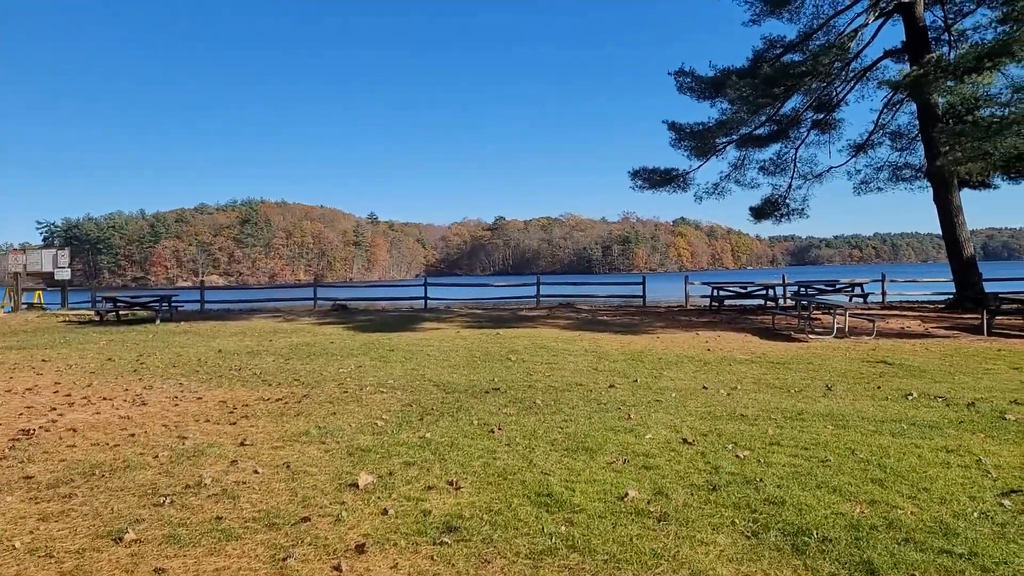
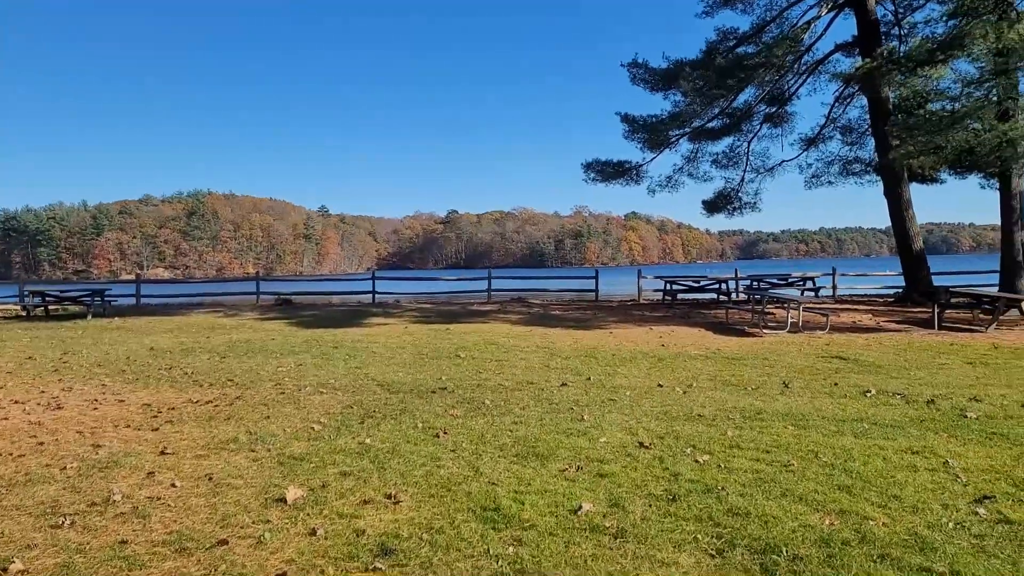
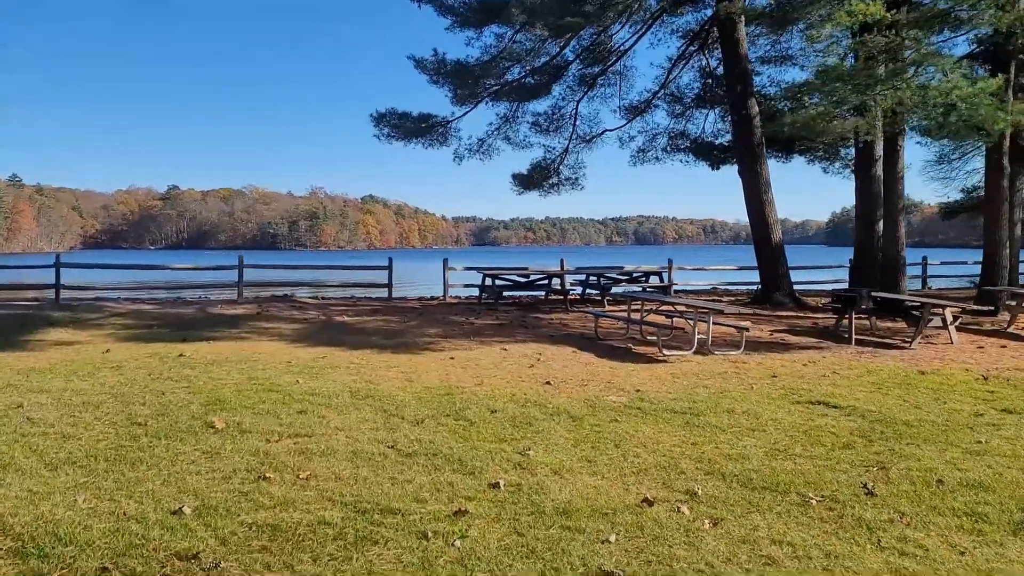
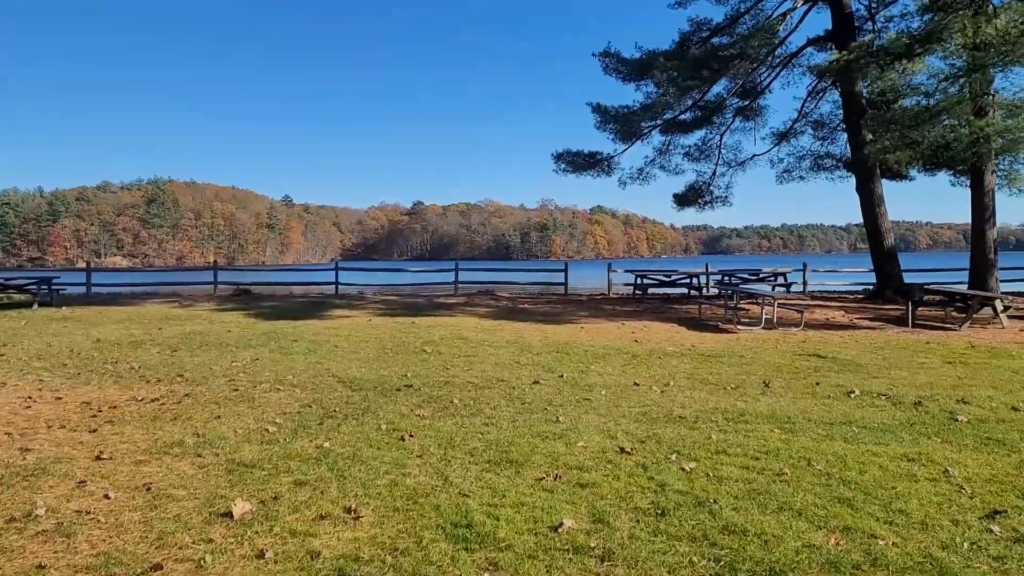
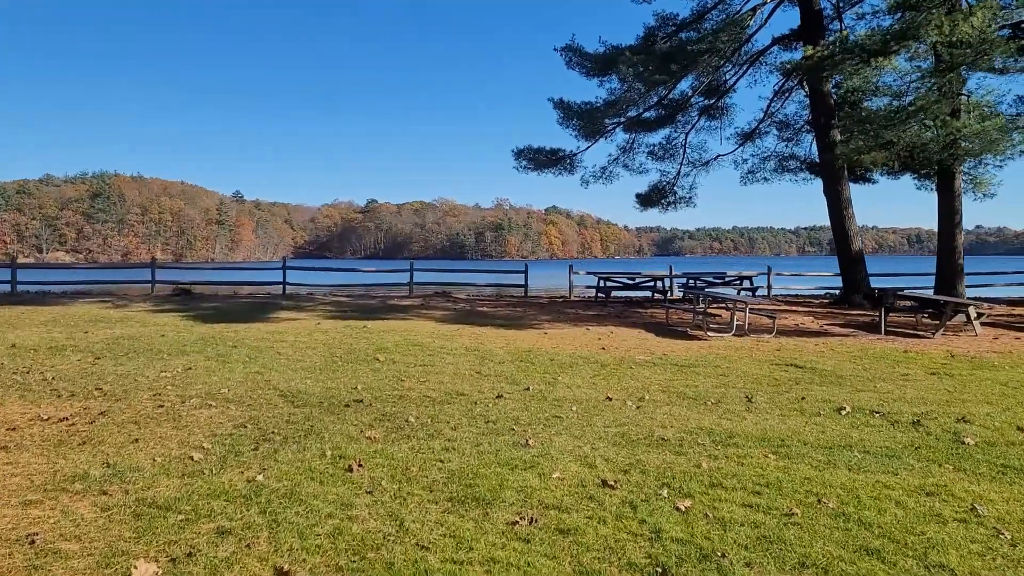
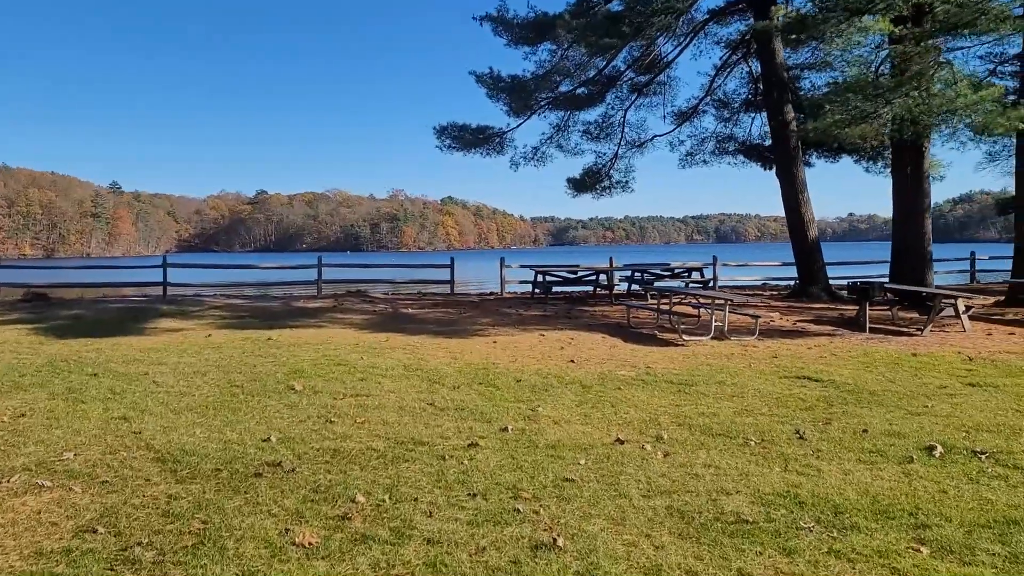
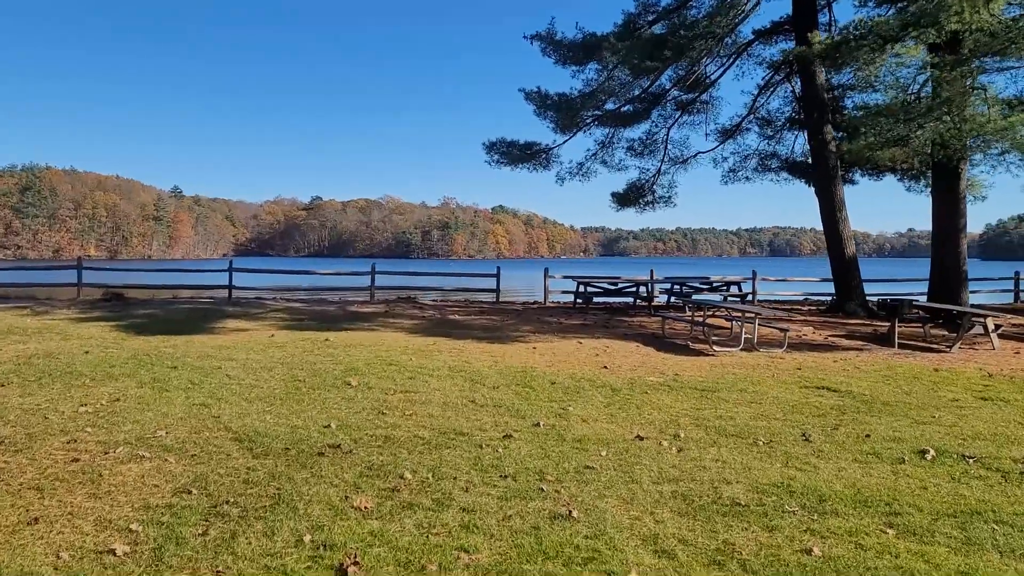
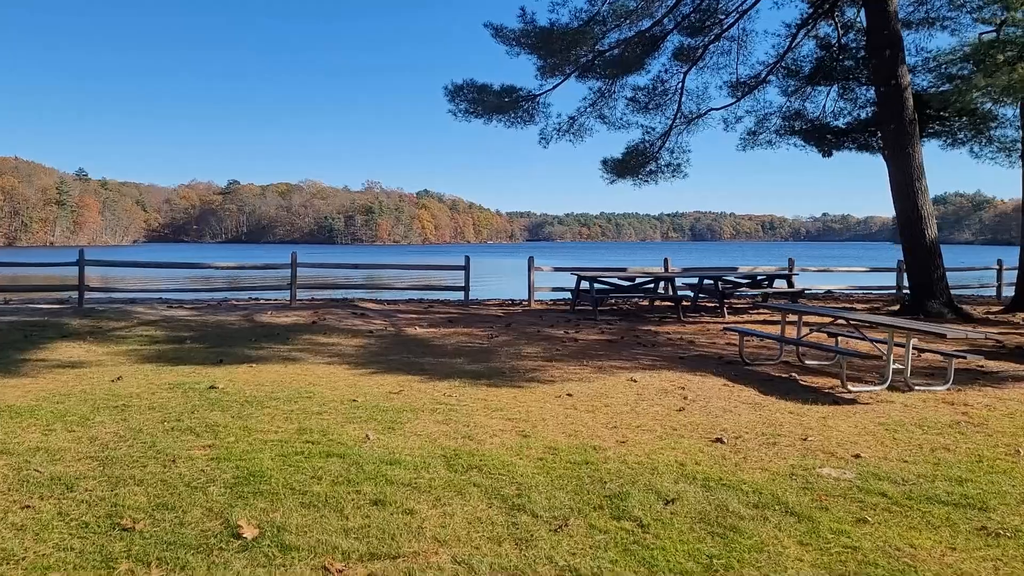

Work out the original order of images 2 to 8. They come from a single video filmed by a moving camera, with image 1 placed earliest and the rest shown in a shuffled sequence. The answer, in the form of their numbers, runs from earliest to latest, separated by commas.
2, 4, 5, 7, 6, 3, 8
